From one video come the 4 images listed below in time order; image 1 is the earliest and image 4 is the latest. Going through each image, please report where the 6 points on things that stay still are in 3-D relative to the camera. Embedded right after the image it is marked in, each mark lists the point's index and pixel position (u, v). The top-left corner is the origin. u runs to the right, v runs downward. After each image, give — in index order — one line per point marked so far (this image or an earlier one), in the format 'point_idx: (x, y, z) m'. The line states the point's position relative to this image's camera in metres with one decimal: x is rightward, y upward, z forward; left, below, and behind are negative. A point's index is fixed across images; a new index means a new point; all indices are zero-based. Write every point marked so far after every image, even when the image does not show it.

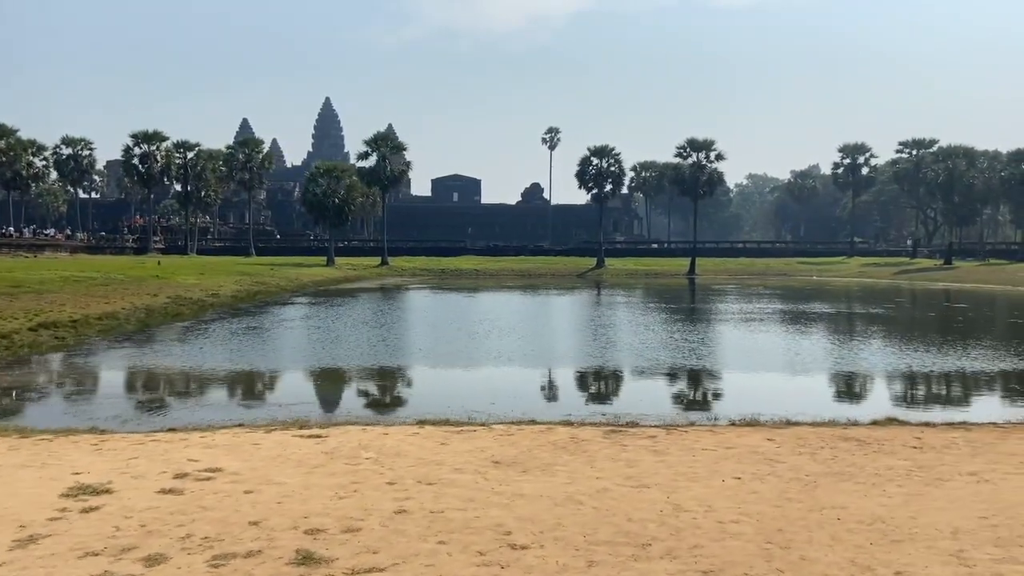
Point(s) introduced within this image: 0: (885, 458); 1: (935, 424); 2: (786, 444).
0: (+2.9, -1.3, +6.5) m
1: (+4.5, -1.4, +8.7) m
2: (+2.3, -1.3, +6.9) m
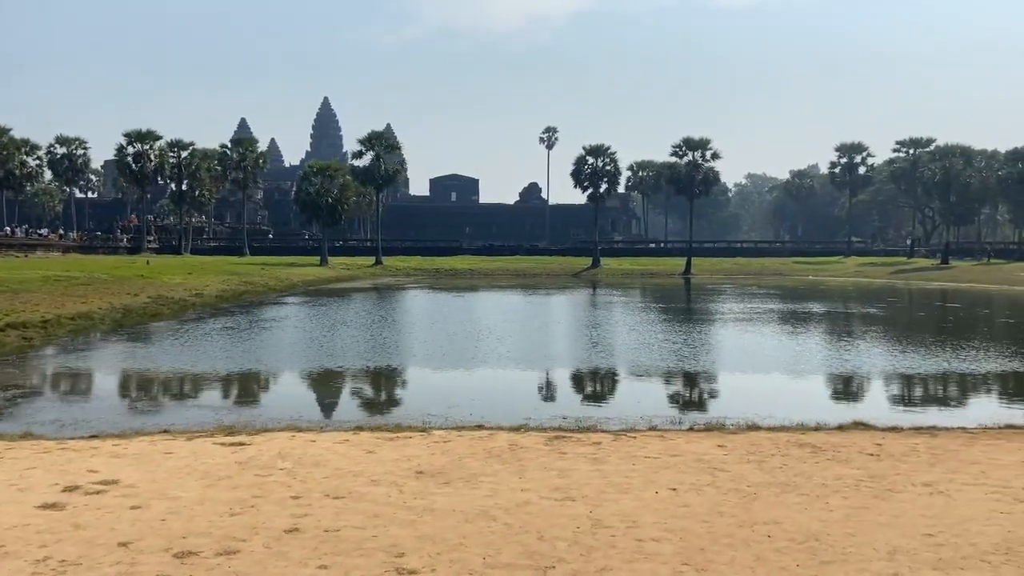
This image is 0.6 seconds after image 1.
0: (+2.4, -1.3, +6.1) m
1: (+4.0, -1.4, +8.4) m
2: (+1.7, -1.3, +6.6) m
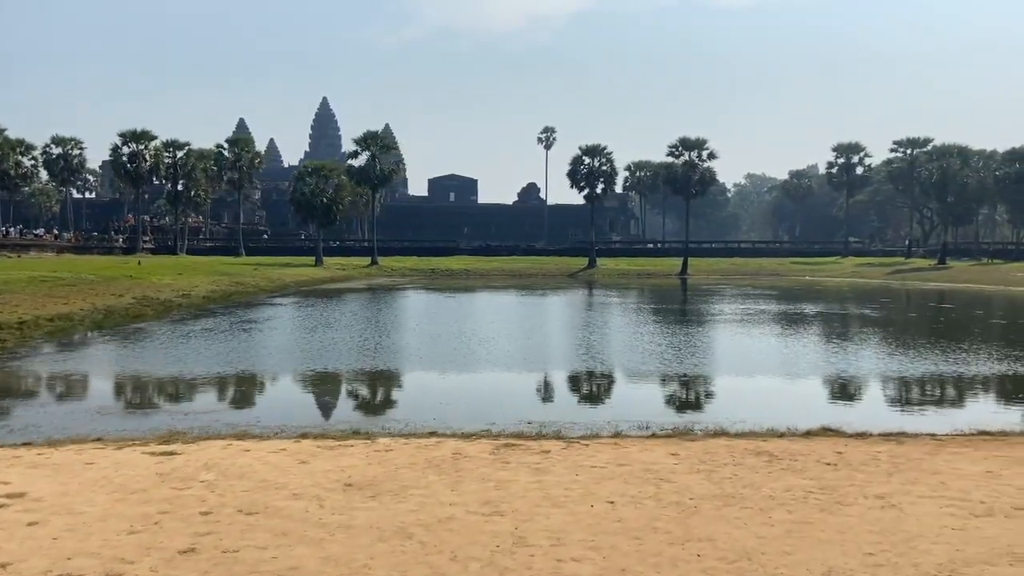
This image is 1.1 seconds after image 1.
0: (+2.0, -1.3, +5.8) m
1: (+3.5, -1.4, +8.1) m
2: (+1.3, -1.3, +6.3) m
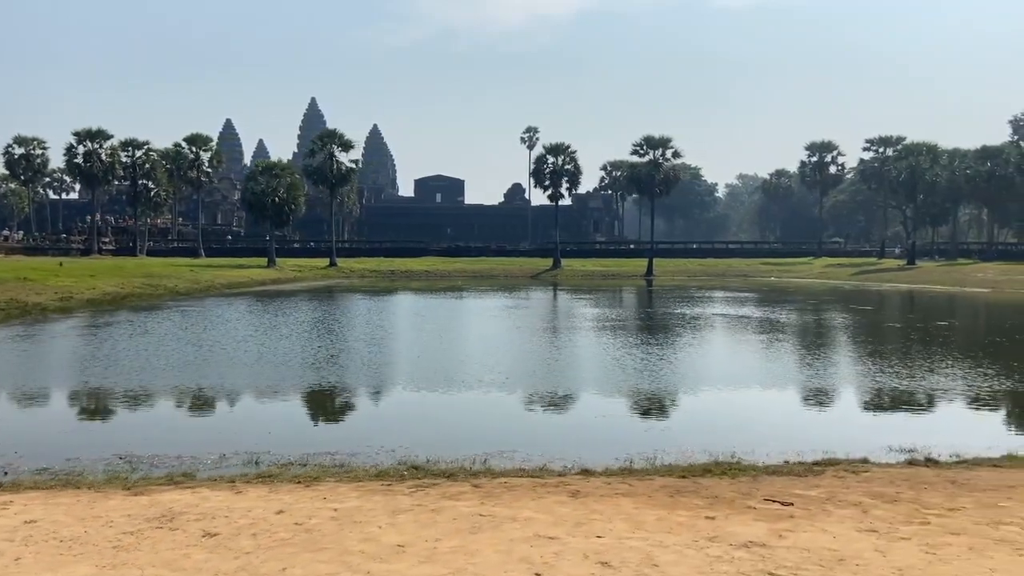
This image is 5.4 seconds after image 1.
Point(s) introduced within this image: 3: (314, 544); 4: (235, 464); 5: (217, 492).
0: (-2.1, -1.4, +4.3) m
1: (-0.5, -1.5, +6.6) m
2: (-2.7, -1.4, +4.8) m
3: (-1.0, -1.4, +4.5) m
4: (-2.6, -1.6, +7.6) m
5: (-1.8, -1.4, +5.6) m
